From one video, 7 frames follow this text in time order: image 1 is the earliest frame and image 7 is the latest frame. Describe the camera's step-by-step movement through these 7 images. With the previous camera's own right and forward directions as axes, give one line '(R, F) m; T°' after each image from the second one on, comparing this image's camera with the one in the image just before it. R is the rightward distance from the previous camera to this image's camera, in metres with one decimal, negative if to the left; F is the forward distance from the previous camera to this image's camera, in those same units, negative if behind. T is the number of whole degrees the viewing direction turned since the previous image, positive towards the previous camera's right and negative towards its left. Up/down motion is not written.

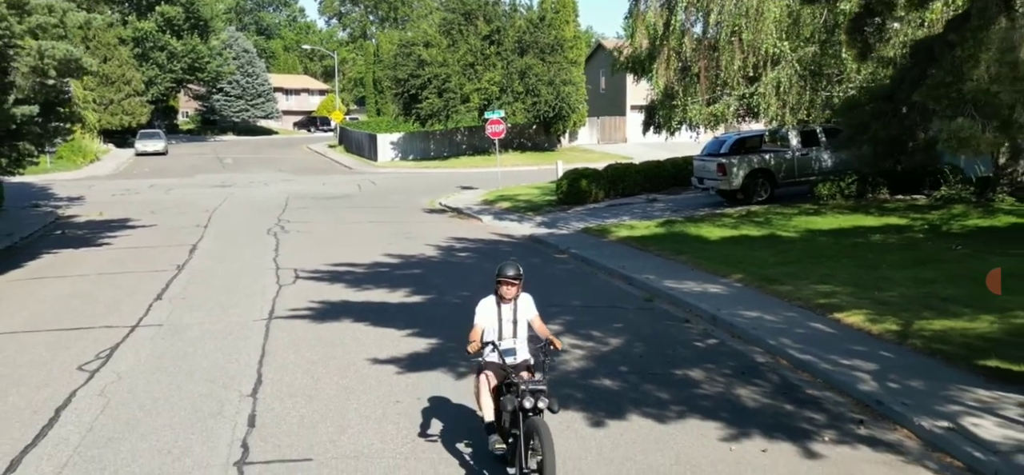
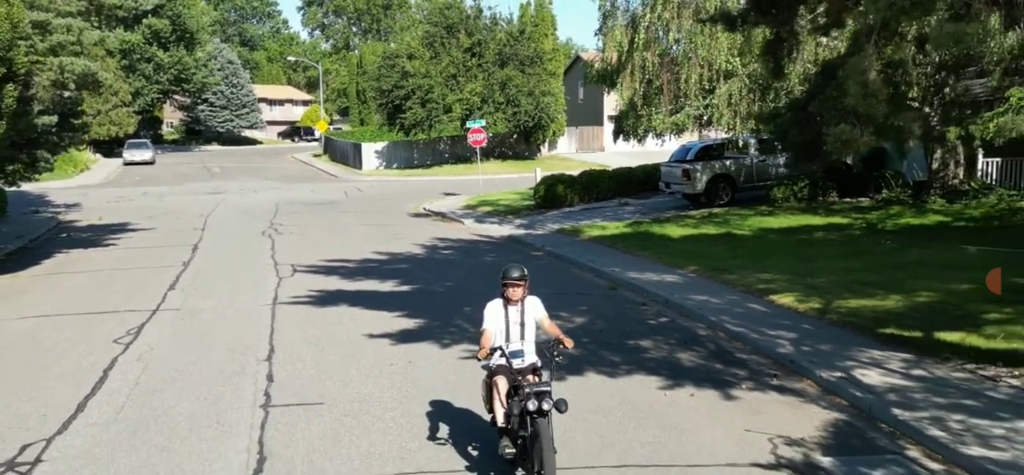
(+0.1, -1.5) m; +1°
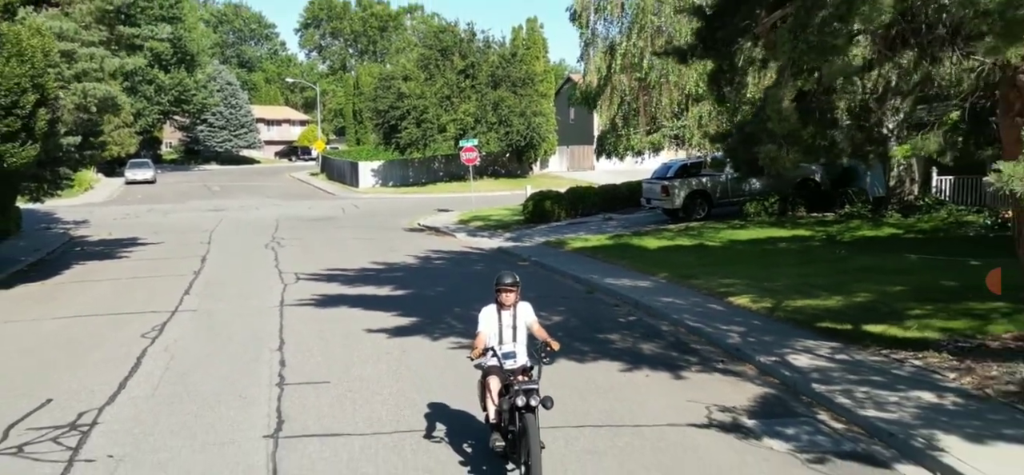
(+0.2, -1.4) m; 0°
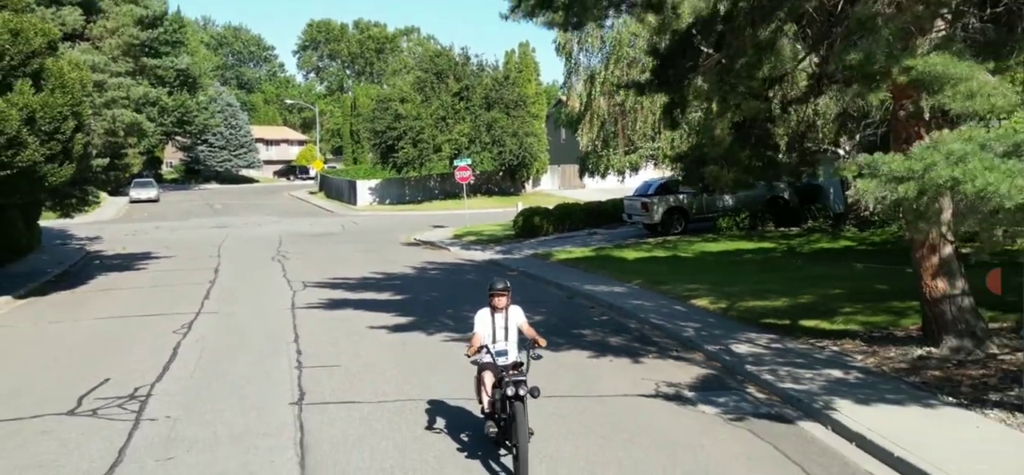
(+0.2, -1.7) m; 0°
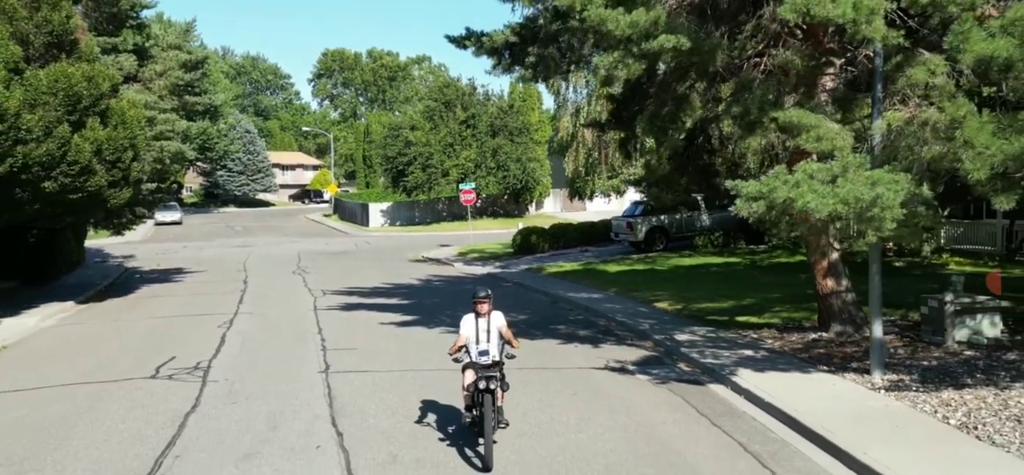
(+0.4, -2.7) m; -1°
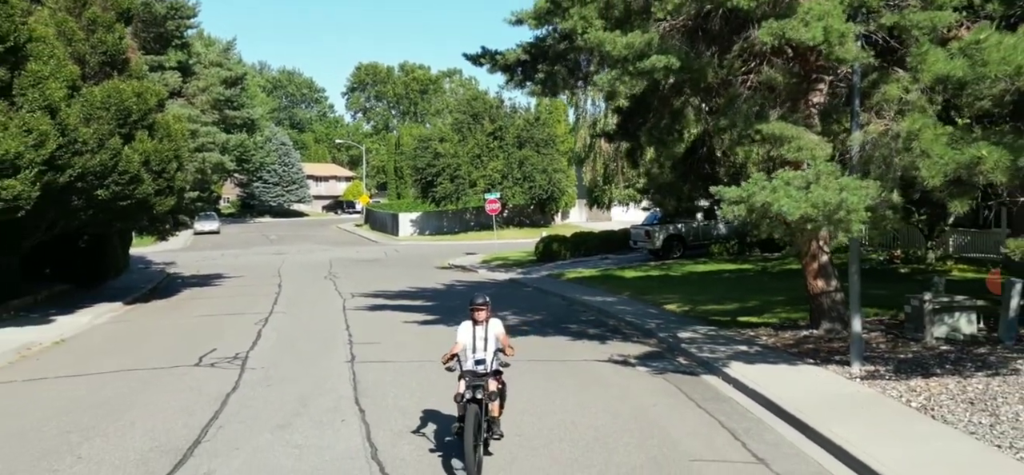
(+0.3, -1.1) m; -2°
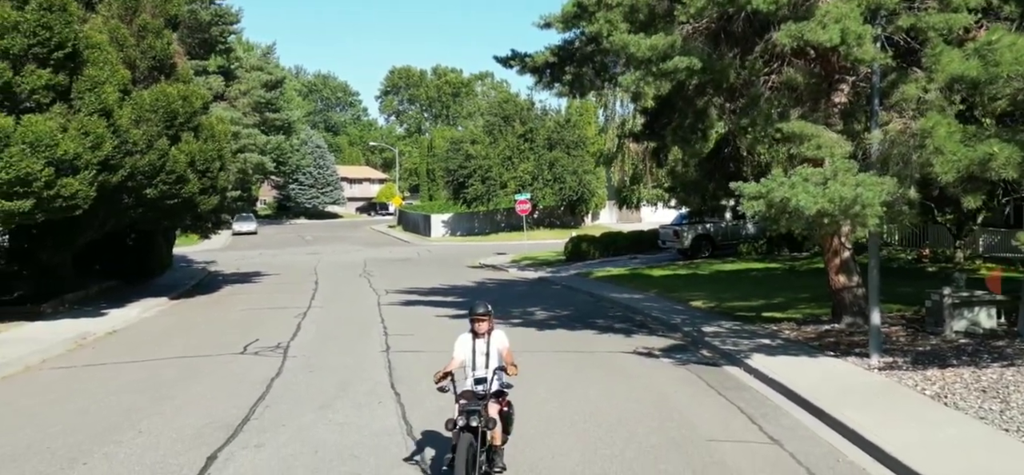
(0.0, -0.5) m; -2°
